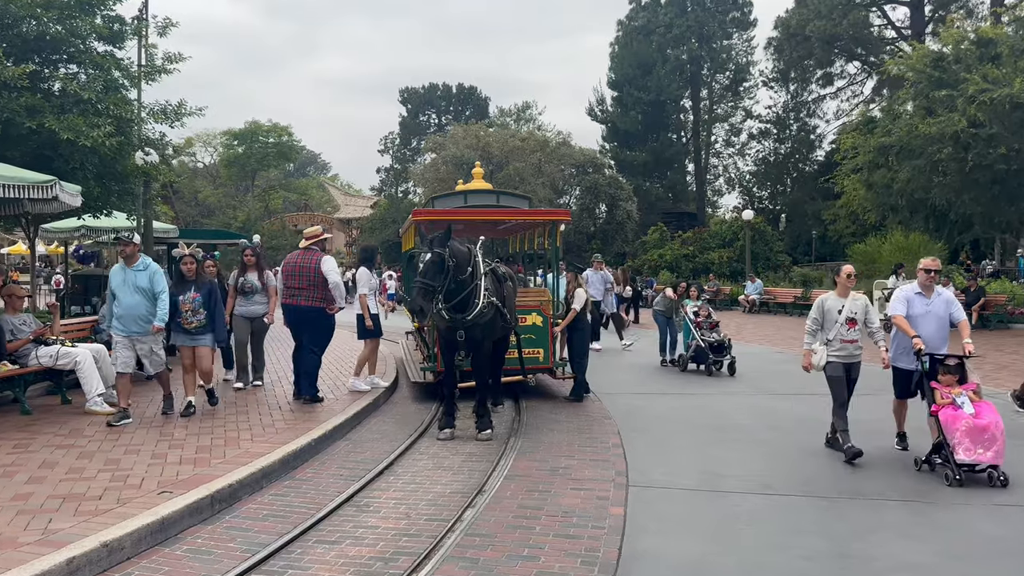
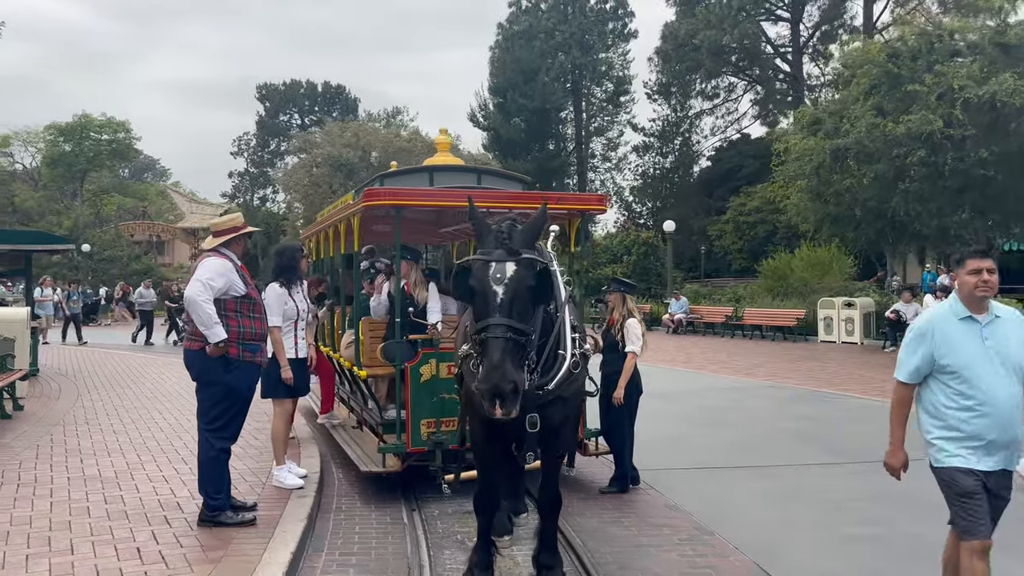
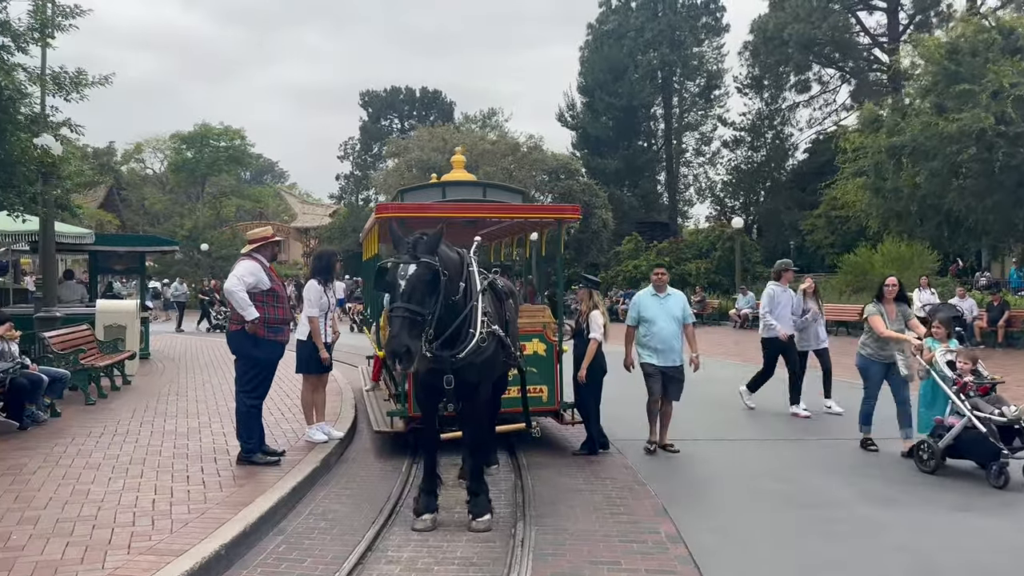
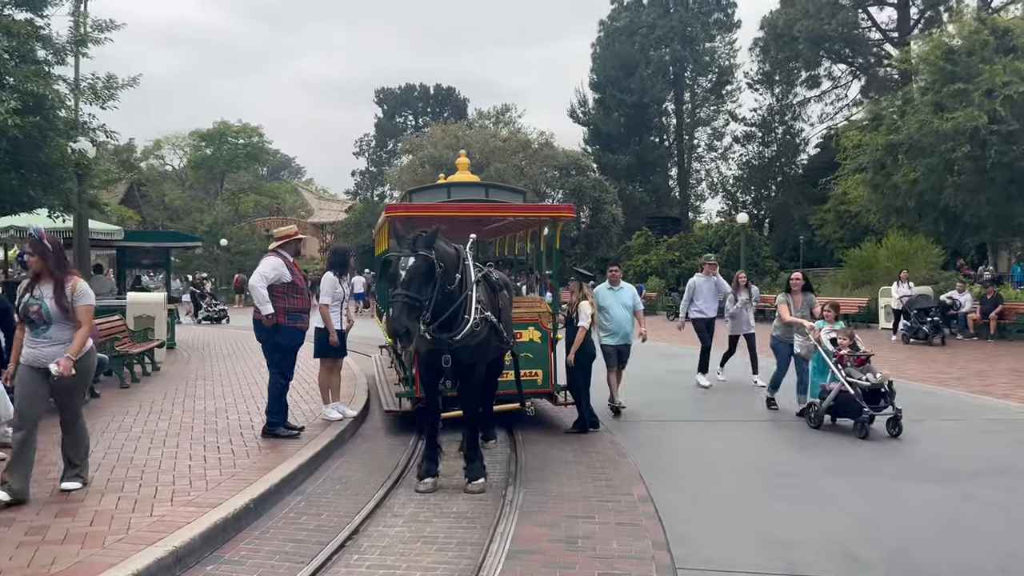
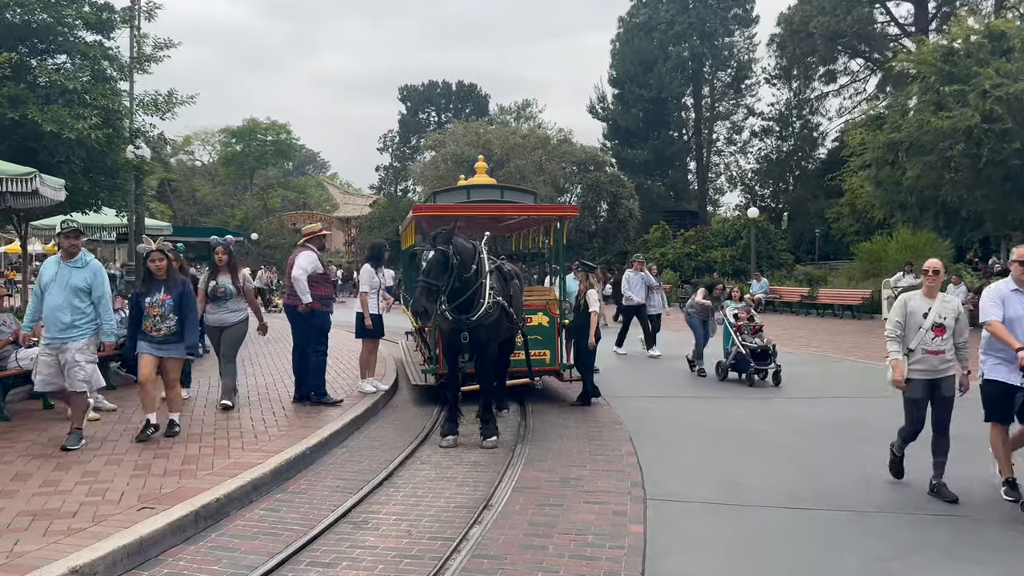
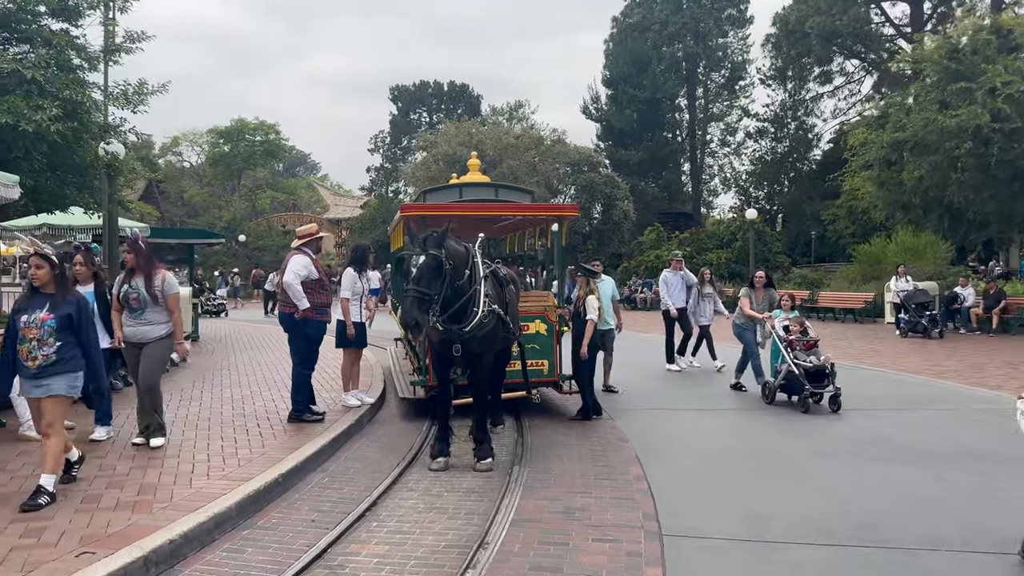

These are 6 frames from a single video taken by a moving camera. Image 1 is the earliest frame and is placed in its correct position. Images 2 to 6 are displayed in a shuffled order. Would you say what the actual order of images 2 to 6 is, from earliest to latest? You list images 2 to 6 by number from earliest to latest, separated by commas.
5, 6, 4, 3, 2
